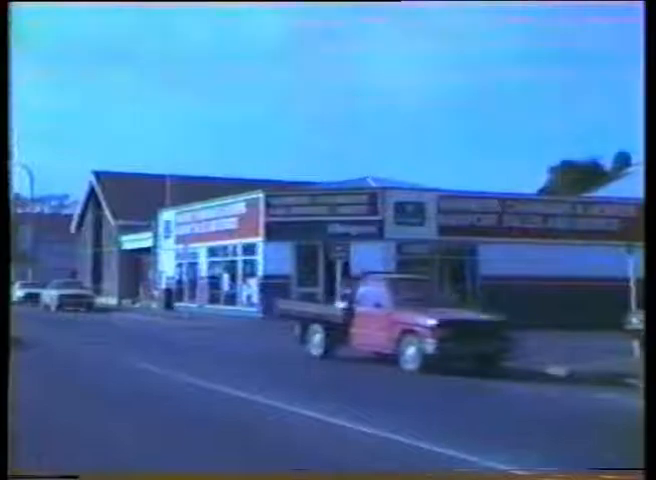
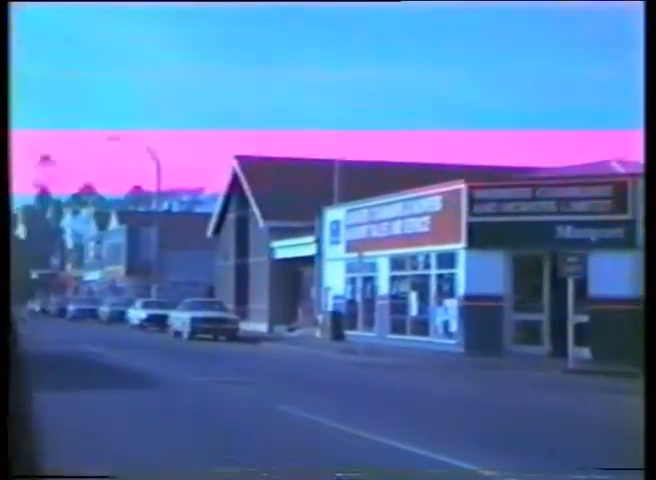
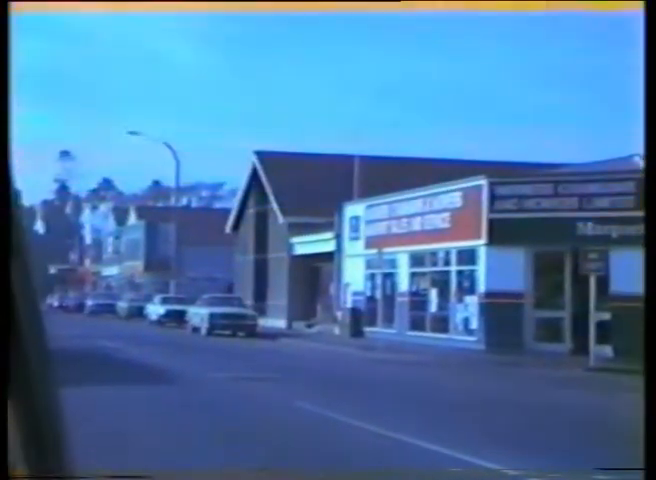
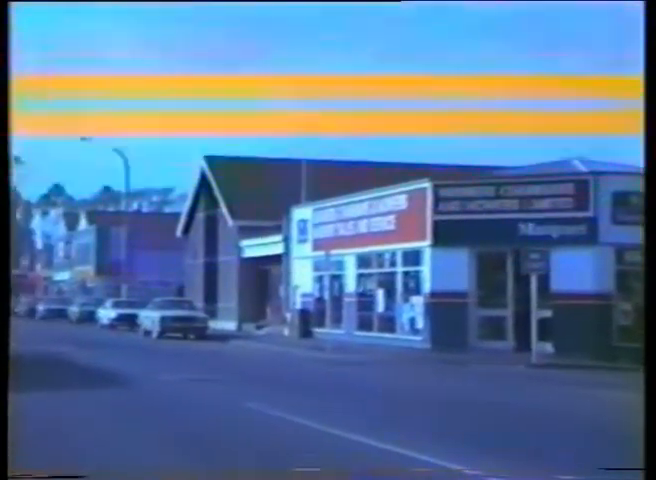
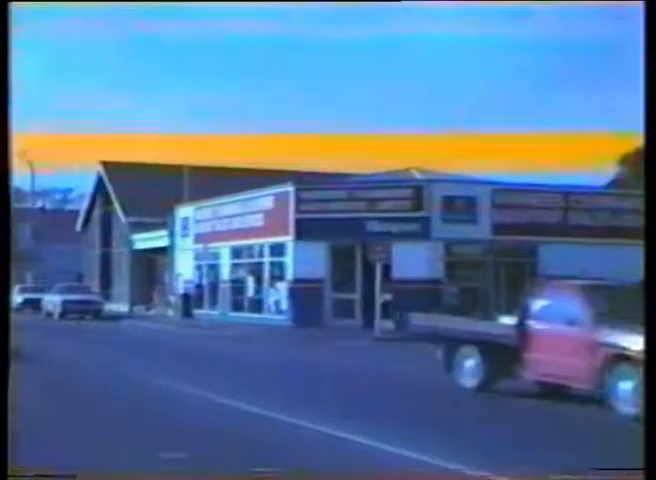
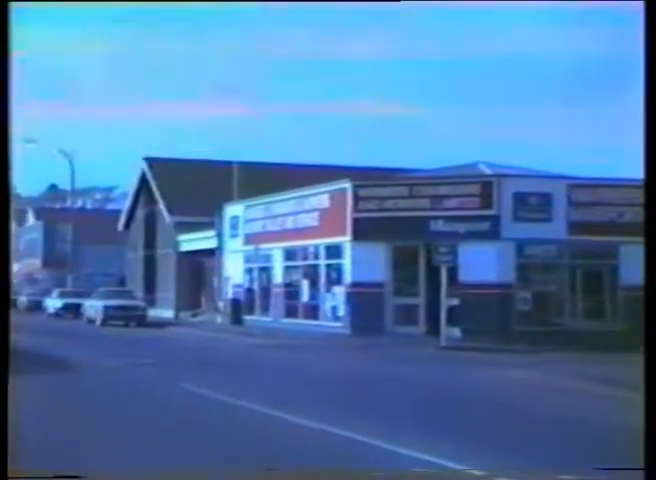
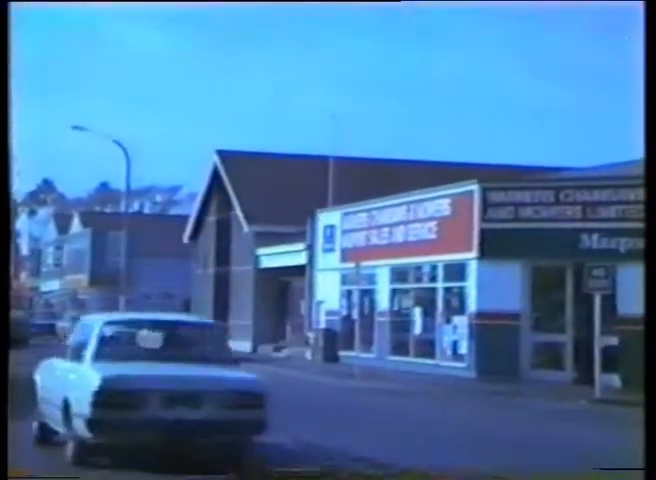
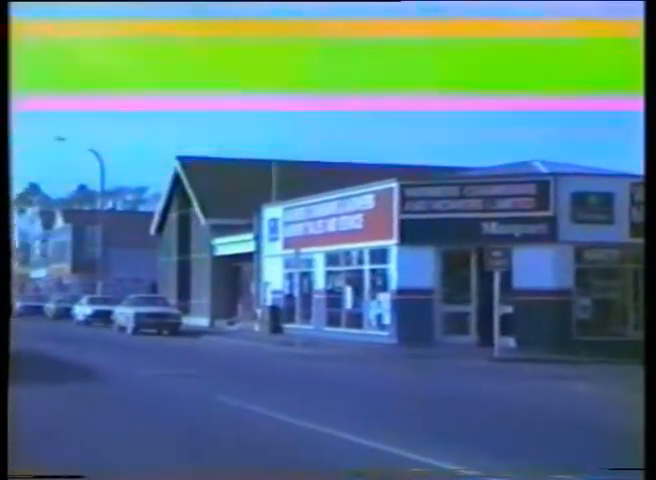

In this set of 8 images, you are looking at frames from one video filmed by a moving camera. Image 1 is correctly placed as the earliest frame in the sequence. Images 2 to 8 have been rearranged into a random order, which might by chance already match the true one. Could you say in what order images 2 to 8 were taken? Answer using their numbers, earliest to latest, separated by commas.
5, 6, 8, 4, 2, 3, 7
